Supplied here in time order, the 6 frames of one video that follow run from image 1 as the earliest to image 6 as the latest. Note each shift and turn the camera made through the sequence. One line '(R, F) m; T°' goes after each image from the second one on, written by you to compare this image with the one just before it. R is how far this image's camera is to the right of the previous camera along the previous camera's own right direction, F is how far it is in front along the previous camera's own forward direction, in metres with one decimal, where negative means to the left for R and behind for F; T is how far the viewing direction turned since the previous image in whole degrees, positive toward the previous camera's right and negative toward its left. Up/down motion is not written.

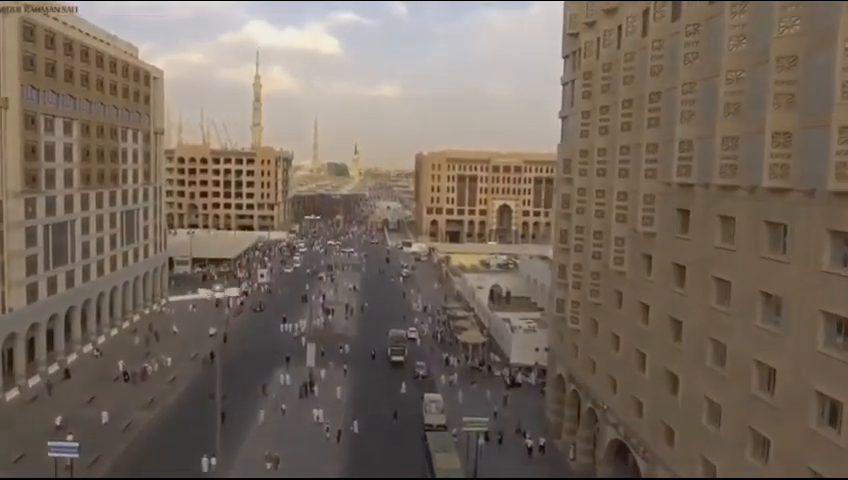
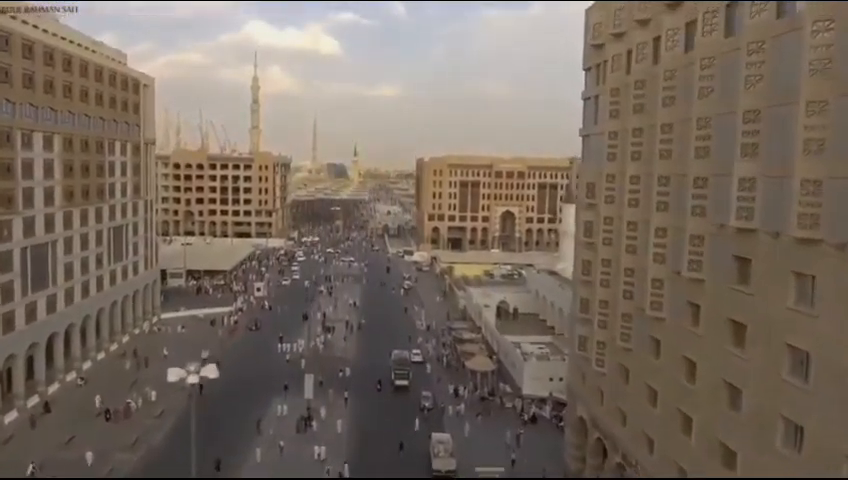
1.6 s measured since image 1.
(-0.3, +2.4) m; 0°
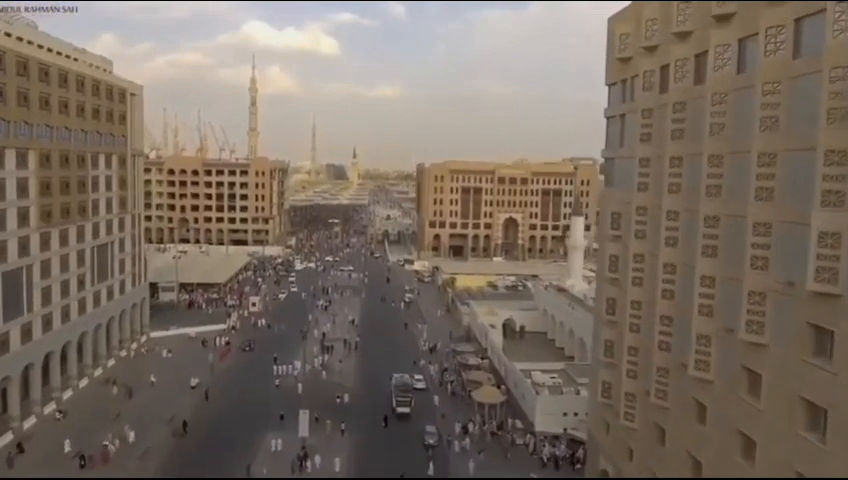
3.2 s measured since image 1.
(-0.2, +2.4) m; 0°
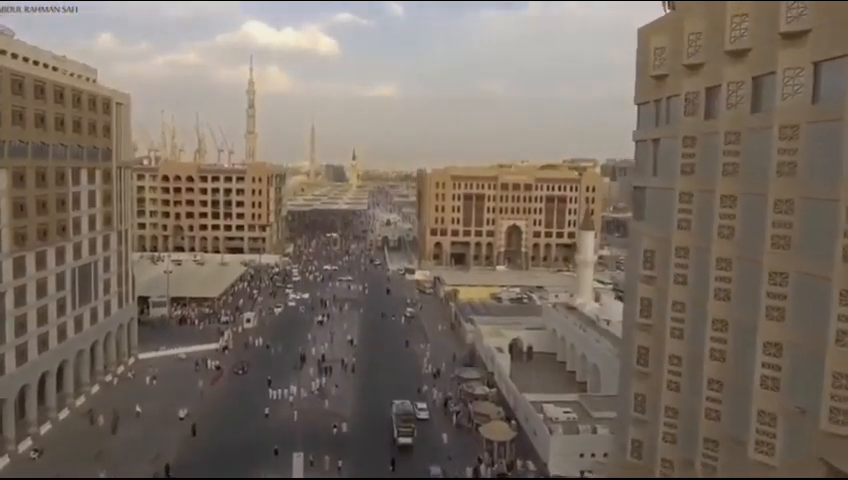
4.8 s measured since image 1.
(-0.2, +2.4) m; 0°
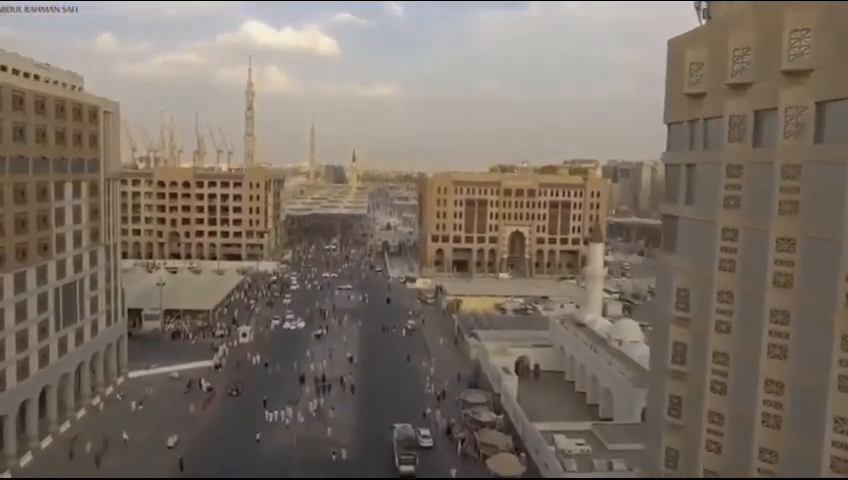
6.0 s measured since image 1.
(-0.2, +2.0) m; 0°
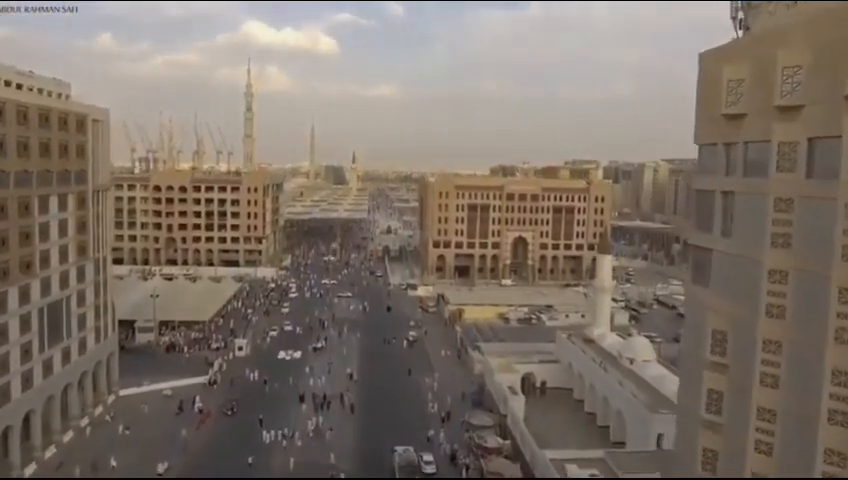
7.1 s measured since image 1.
(-0.1, +1.7) m; 0°
